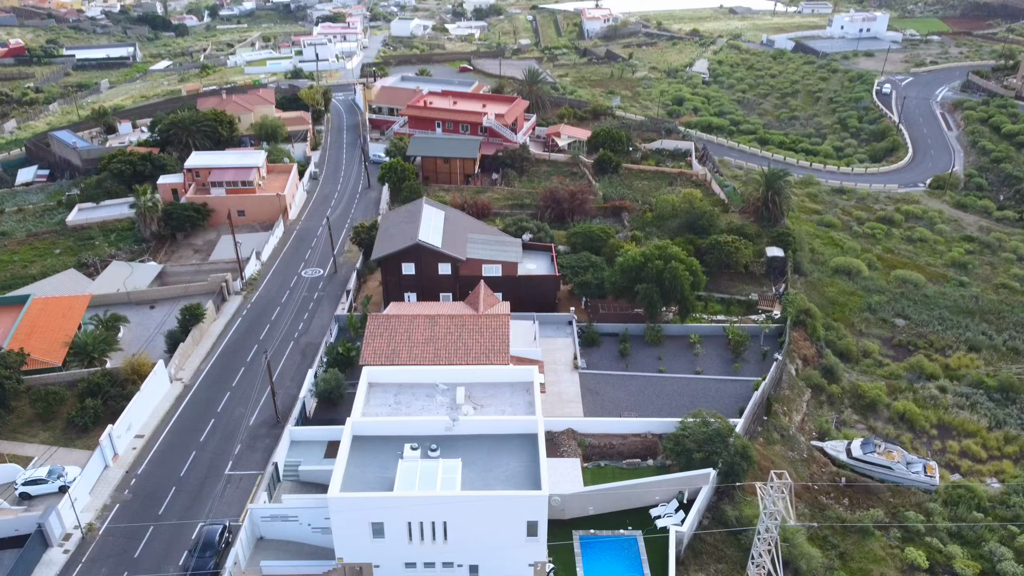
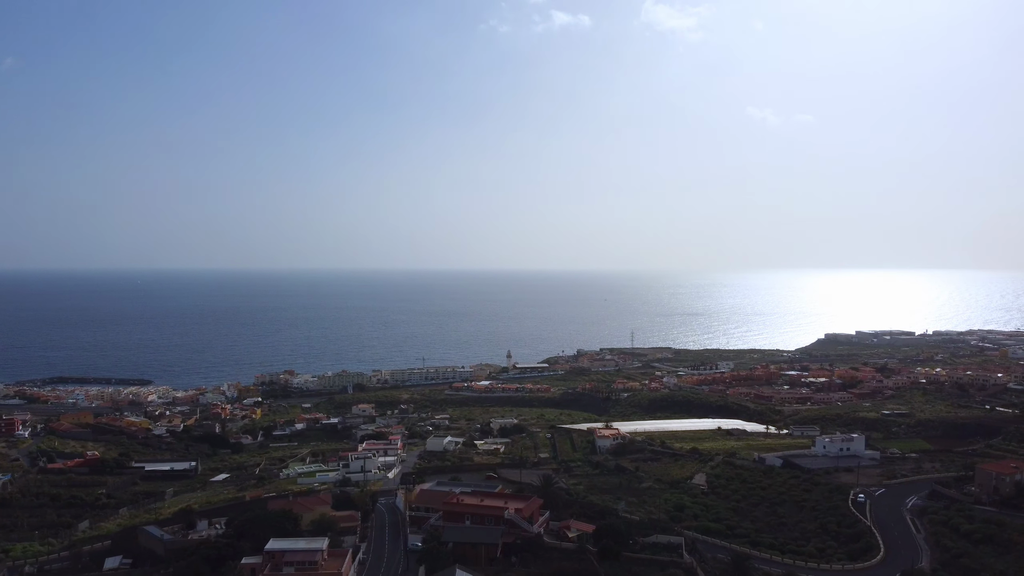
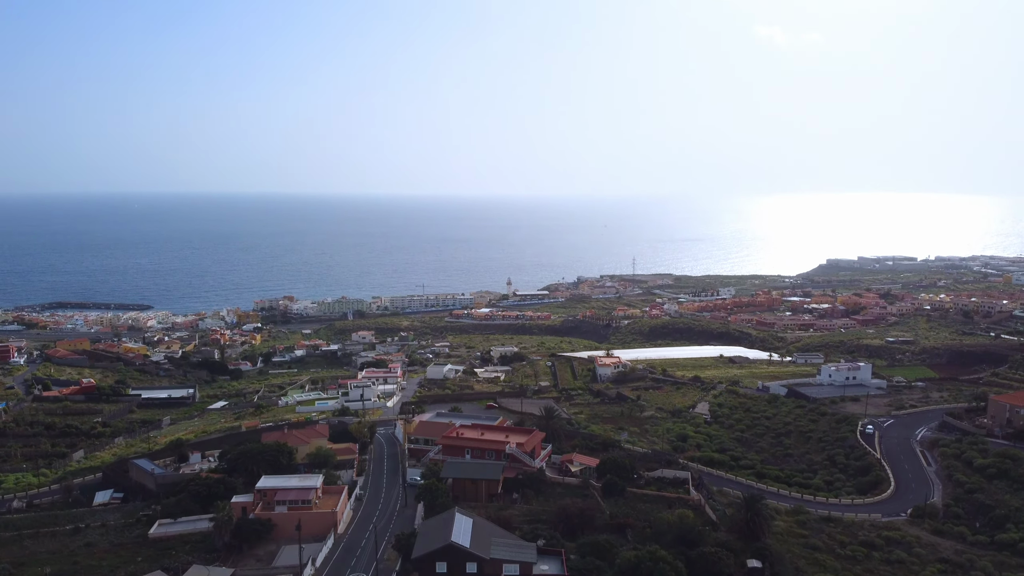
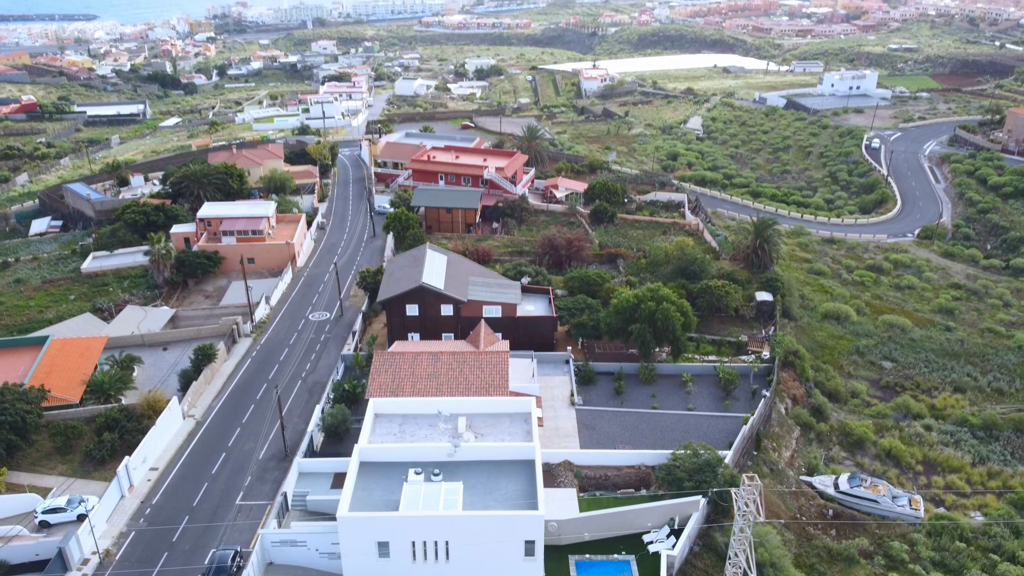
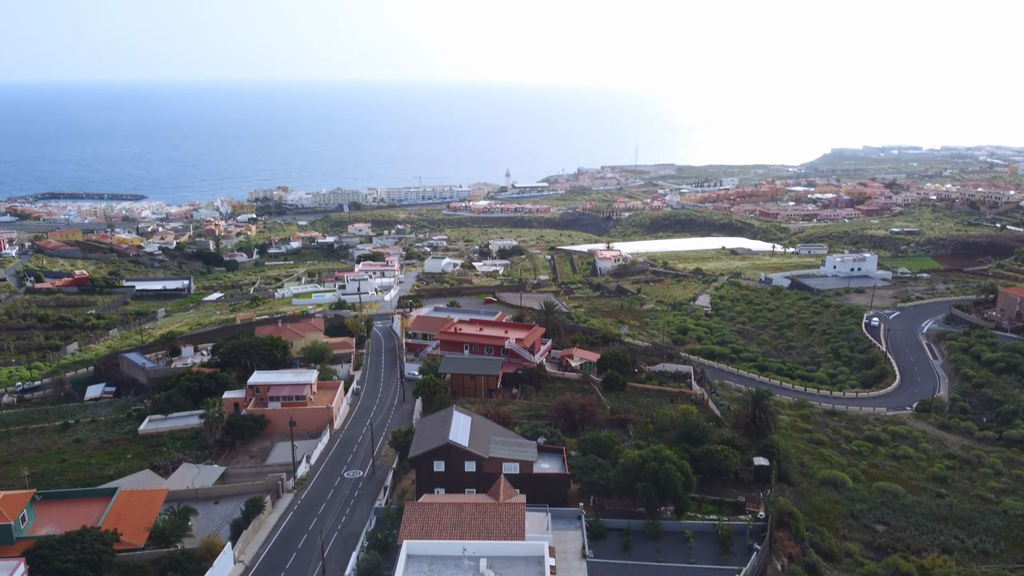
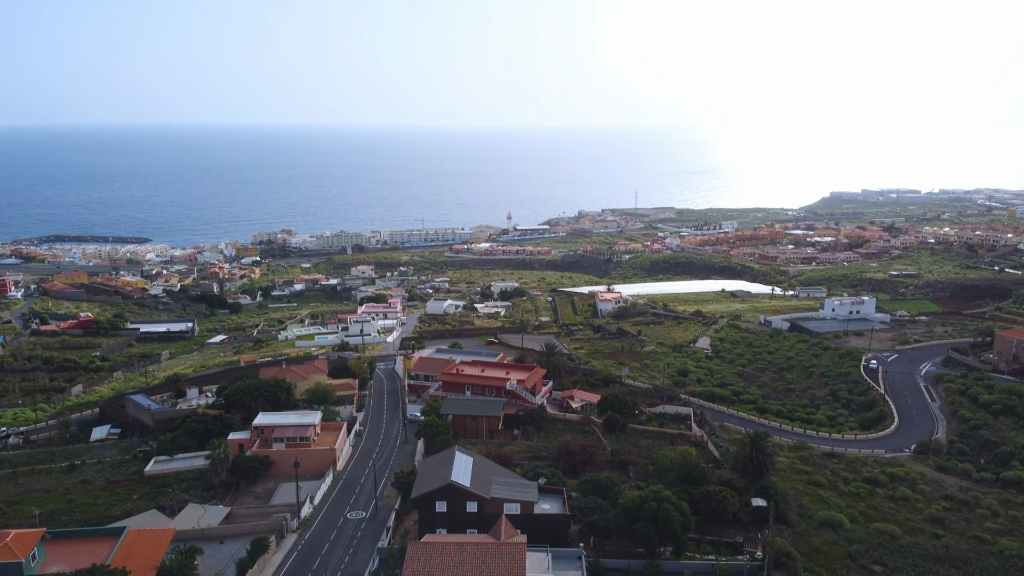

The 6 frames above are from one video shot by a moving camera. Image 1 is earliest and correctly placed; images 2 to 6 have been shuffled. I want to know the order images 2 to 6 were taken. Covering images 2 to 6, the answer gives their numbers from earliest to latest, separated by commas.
4, 5, 6, 3, 2
